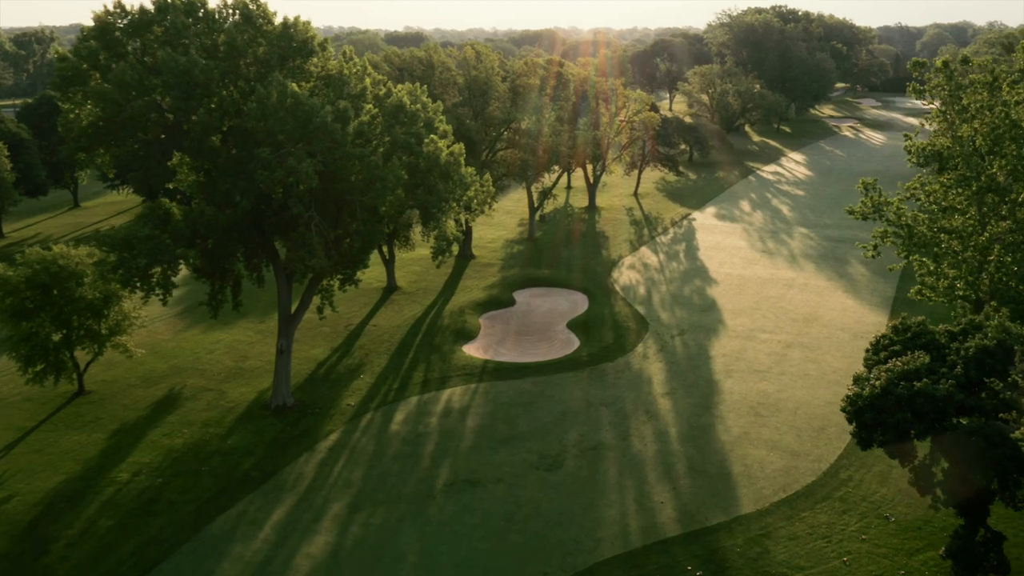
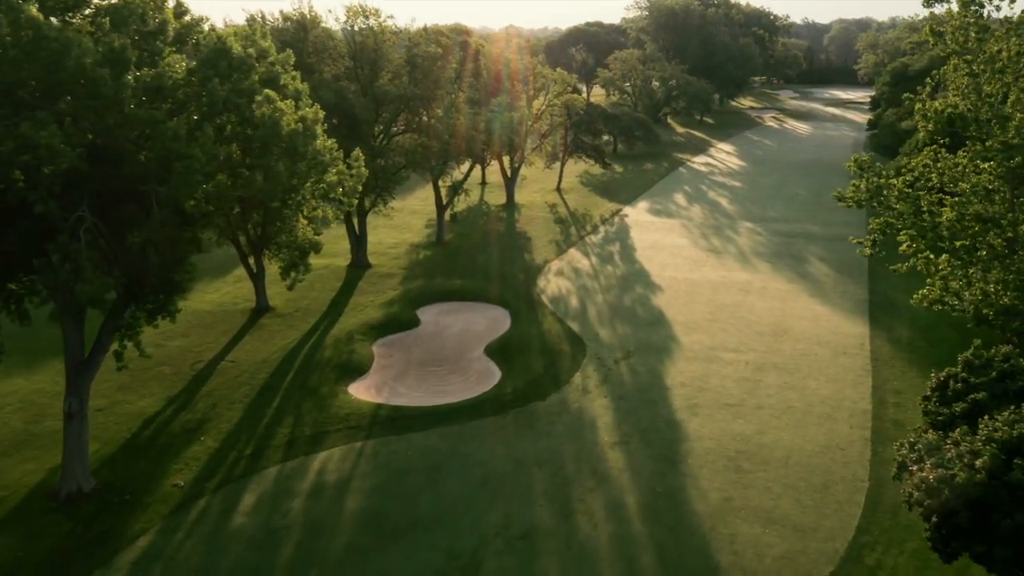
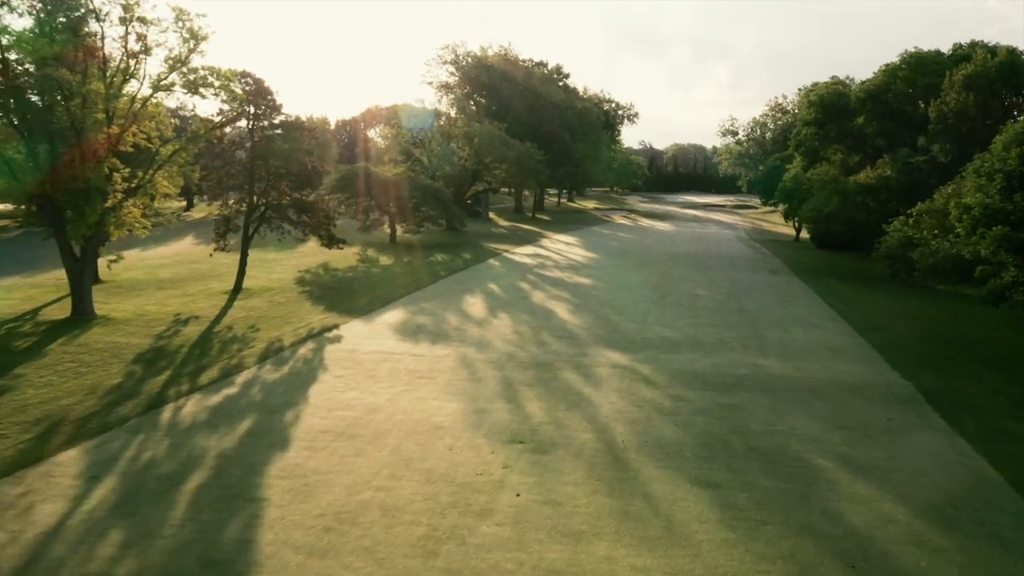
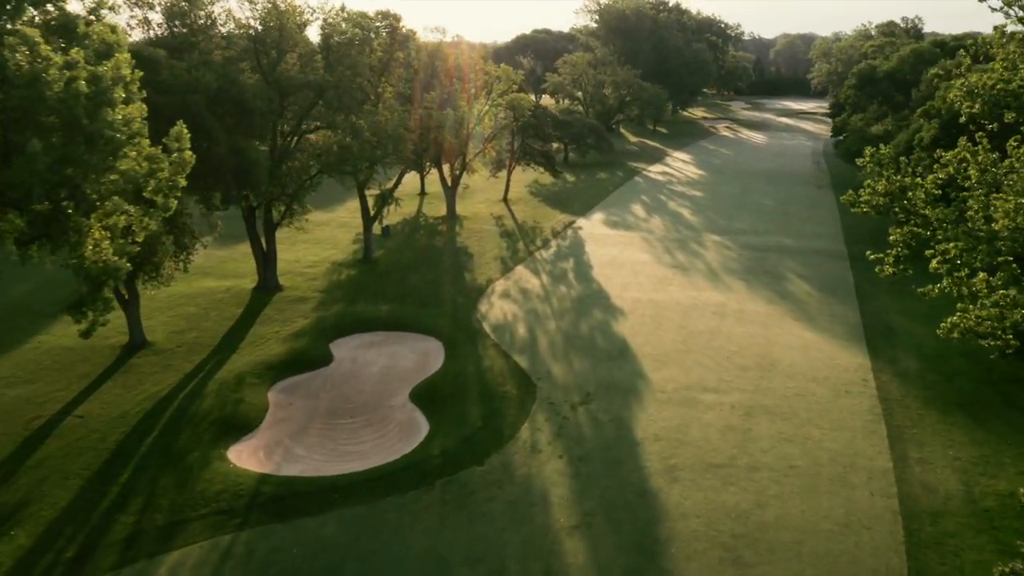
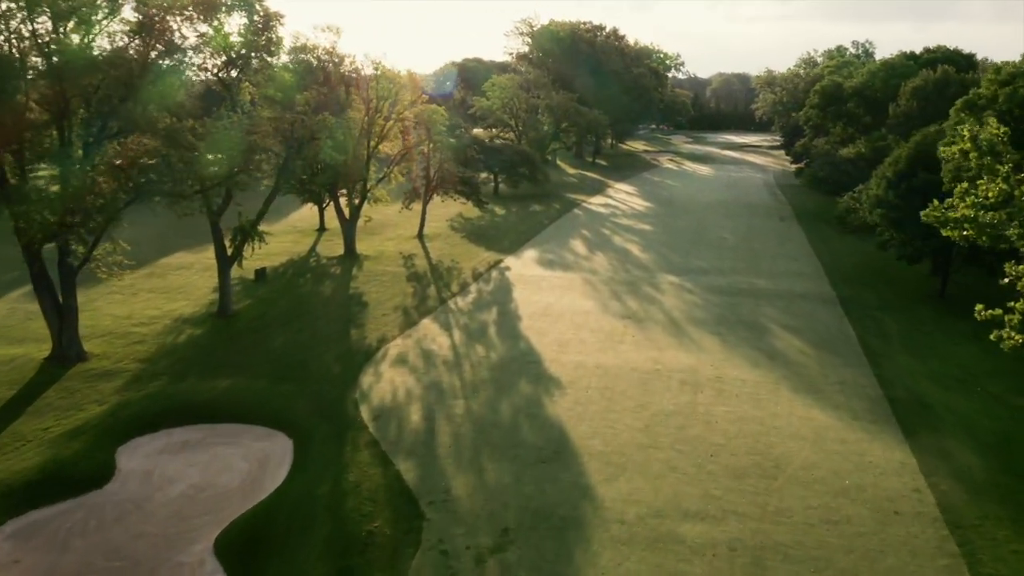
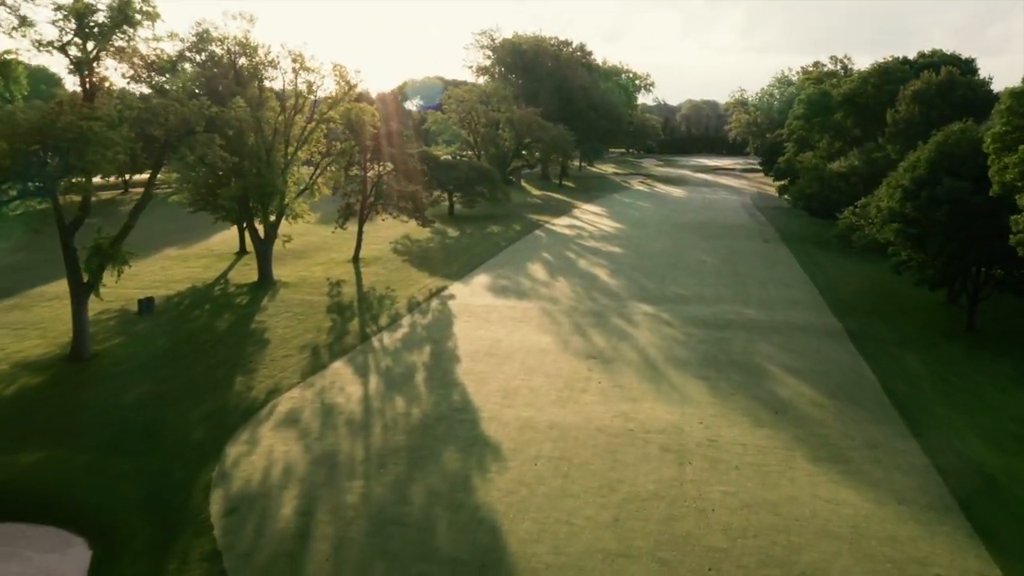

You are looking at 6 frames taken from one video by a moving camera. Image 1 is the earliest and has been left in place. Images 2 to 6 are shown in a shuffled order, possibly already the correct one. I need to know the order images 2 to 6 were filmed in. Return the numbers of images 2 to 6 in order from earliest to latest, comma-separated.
2, 4, 5, 6, 3
